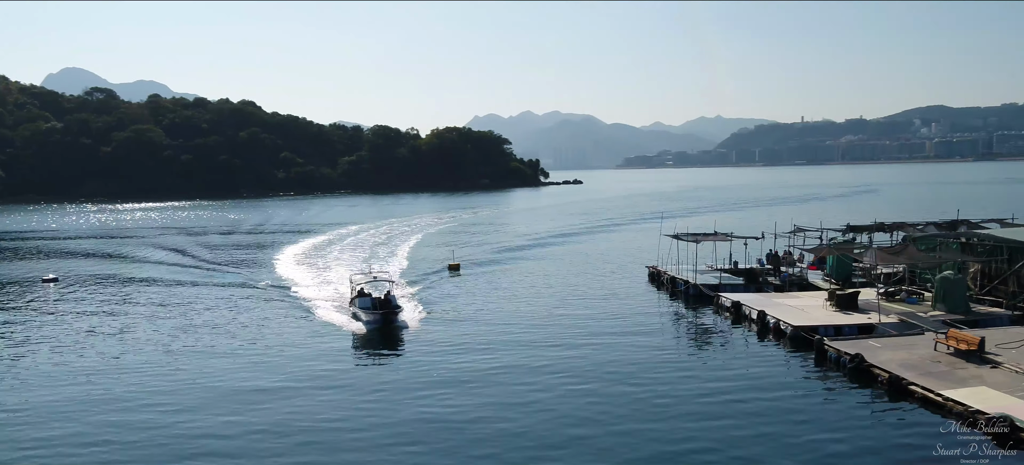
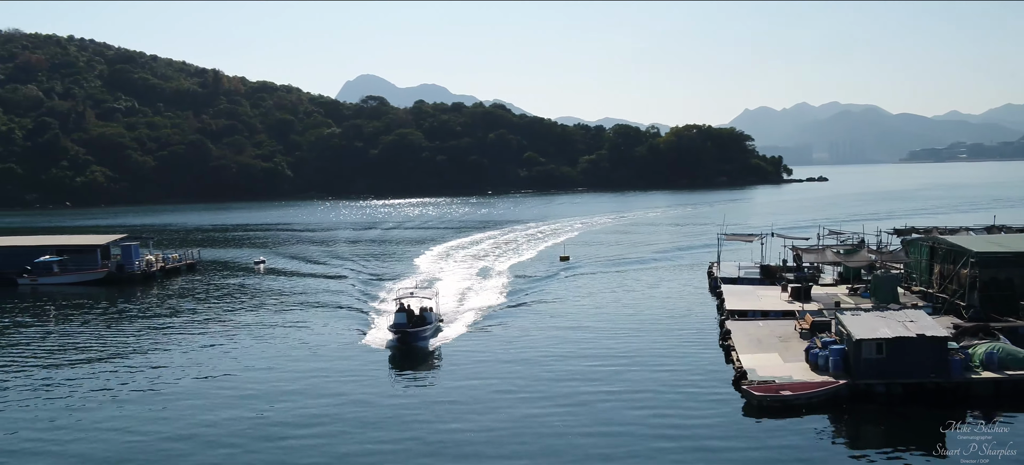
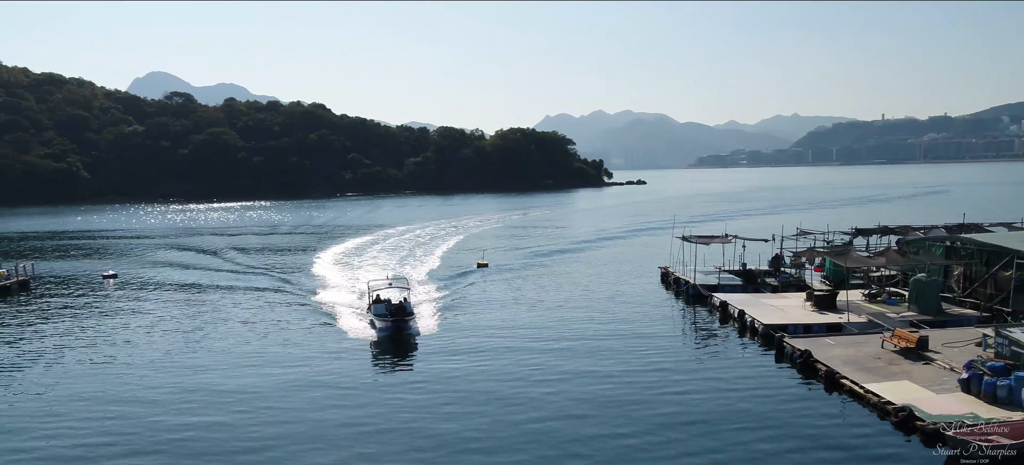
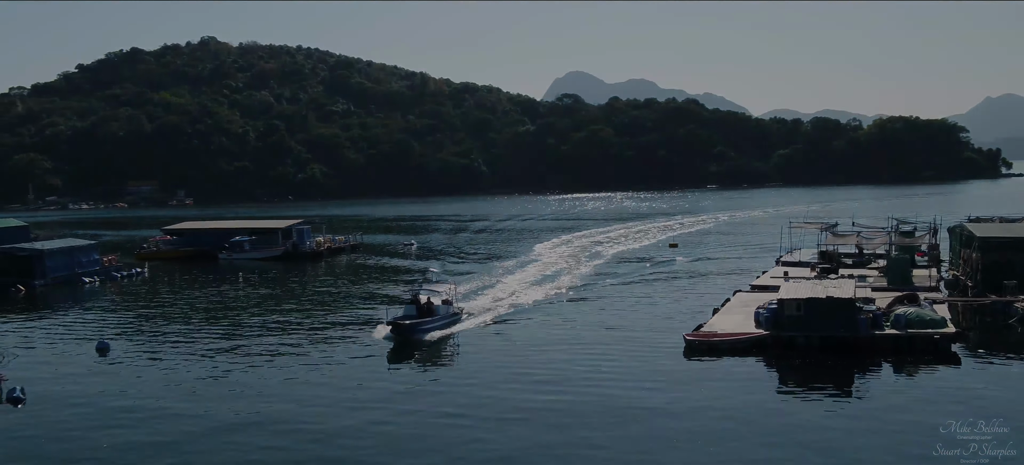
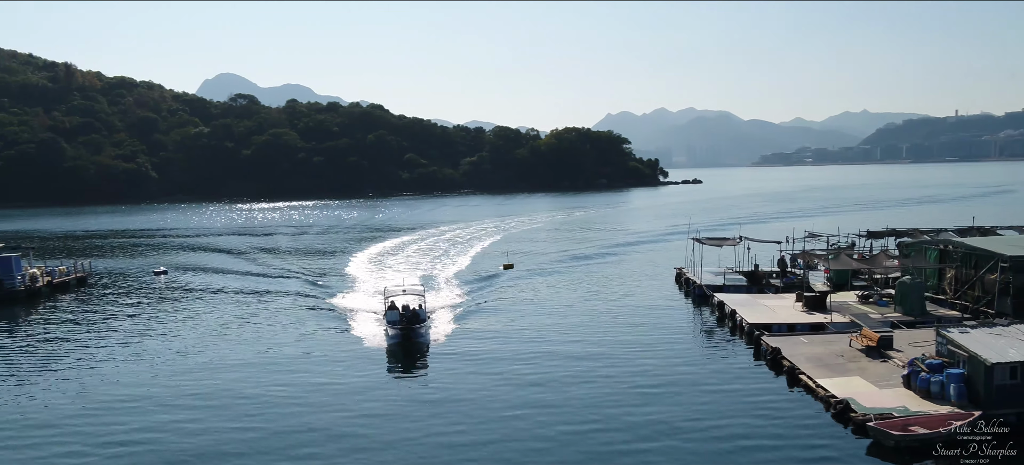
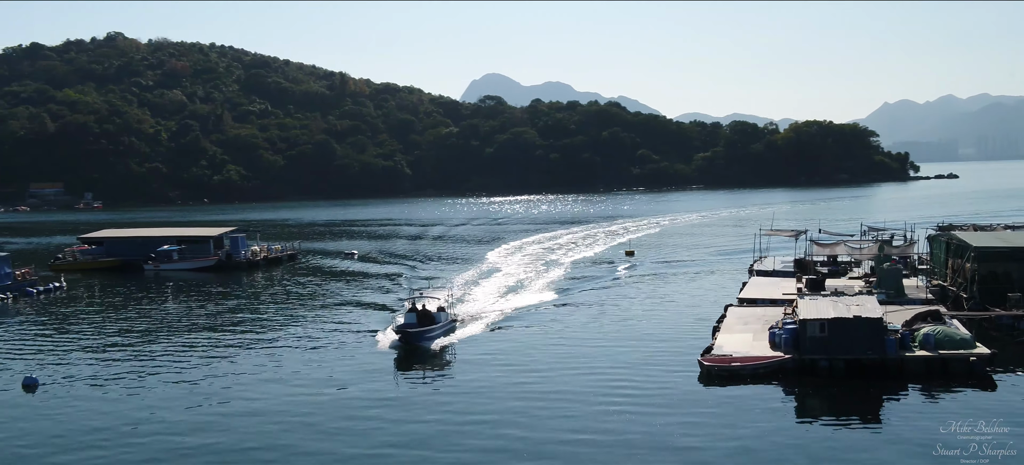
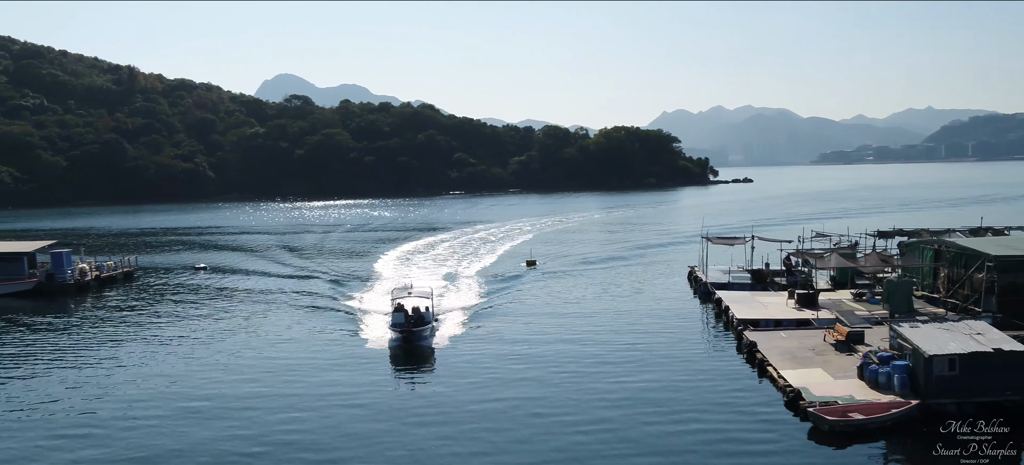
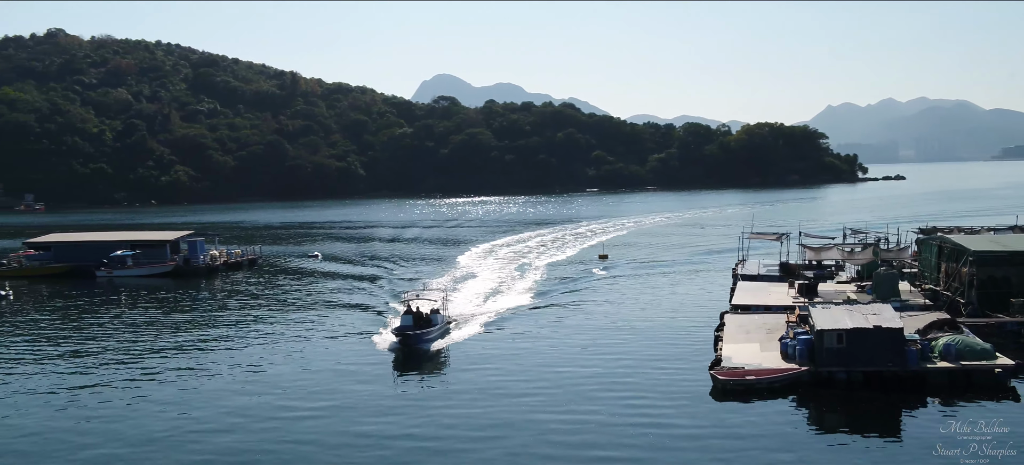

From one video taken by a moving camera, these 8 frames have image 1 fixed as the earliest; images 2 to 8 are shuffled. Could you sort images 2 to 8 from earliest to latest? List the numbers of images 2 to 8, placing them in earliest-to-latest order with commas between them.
3, 5, 7, 2, 8, 6, 4
